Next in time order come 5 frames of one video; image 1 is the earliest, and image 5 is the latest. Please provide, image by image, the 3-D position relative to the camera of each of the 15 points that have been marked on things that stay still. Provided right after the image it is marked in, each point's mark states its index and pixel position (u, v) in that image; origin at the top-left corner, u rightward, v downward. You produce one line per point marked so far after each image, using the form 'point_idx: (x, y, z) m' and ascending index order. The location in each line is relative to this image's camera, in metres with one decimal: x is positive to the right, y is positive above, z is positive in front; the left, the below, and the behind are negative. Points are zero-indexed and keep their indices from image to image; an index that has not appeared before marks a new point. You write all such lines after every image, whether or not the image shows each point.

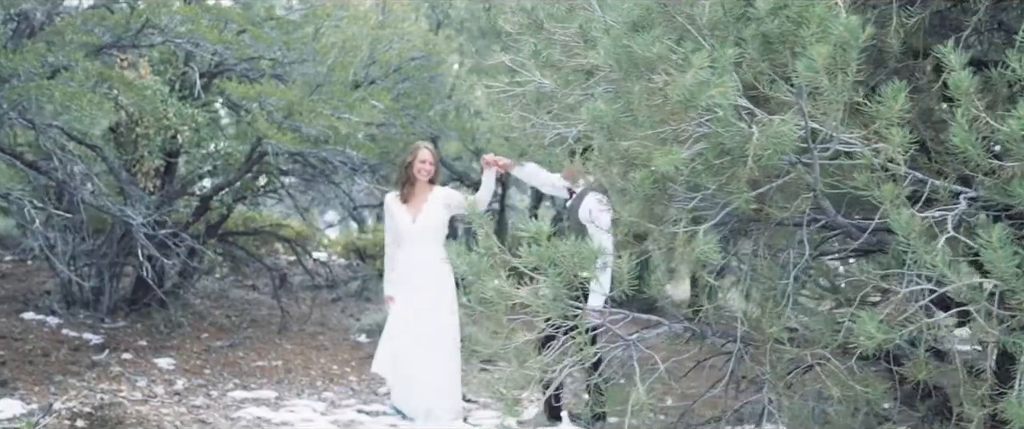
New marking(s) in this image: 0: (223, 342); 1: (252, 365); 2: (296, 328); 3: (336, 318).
0: (-1.9, -0.9, +7.6) m
1: (-1.7, -1.0, +7.2) m
2: (-1.6, -0.8, +8.2) m
3: (-1.4, -0.8, +8.7) m
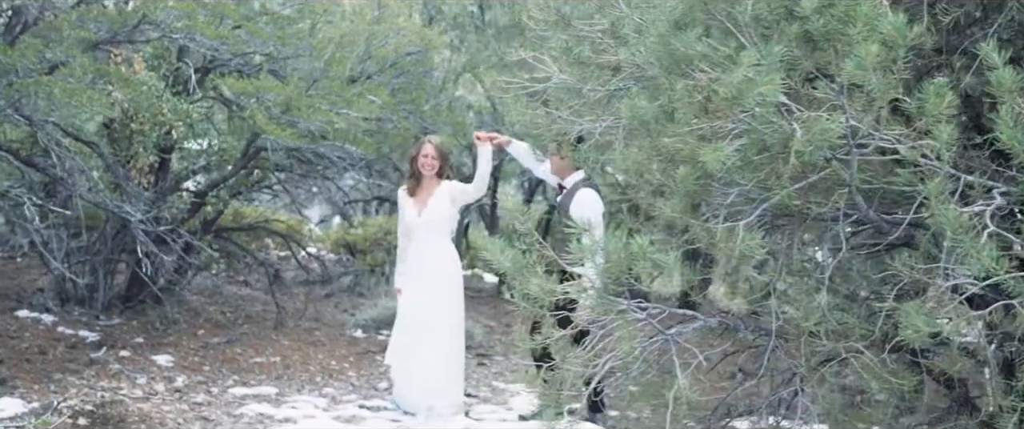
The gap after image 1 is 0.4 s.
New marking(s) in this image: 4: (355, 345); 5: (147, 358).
0: (-2.0, -0.8, +7.6) m
1: (-1.7, -0.9, +7.2) m
2: (-1.6, -0.8, +8.2) m
3: (-1.4, -0.8, +8.7) m
4: (-1.1, -0.9, +7.8) m
5: (-2.2, -0.9, +6.9) m
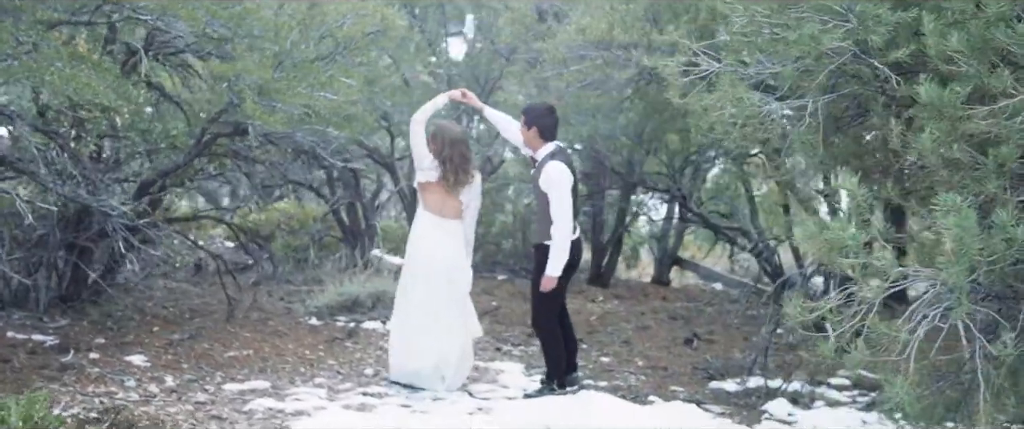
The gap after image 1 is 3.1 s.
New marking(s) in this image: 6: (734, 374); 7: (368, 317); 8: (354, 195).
0: (-2.1, -0.8, +7.3) m
1: (-1.8, -0.9, +7.0) m
2: (-1.9, -0.7, +7.9) m
3: (-1.8, -0.7, +8.4) m
4: (-1.3, -0.8, +7.6) m
5: (-2.3, -0.8, +6.6) m
6: (+1.3, -1.0, +6.7) m
7: (-1.0, -0.7, +7.9) m
8: (-1.4, +0.2, +9.8) m
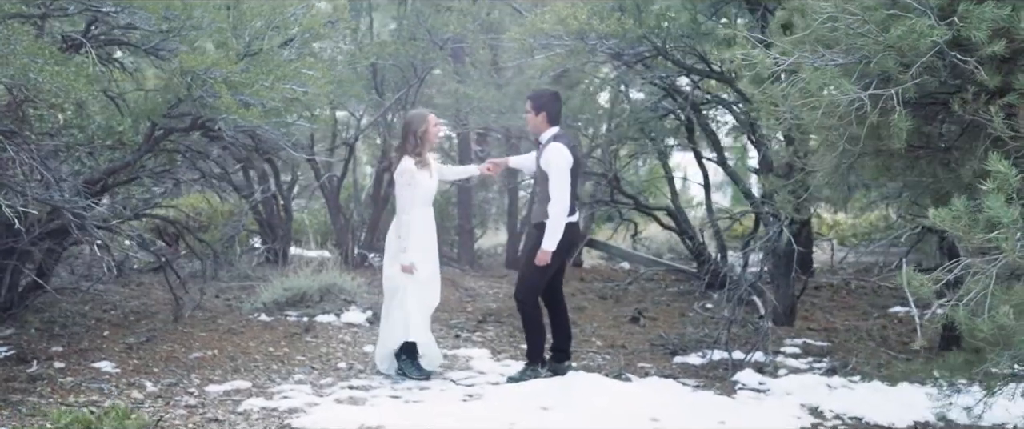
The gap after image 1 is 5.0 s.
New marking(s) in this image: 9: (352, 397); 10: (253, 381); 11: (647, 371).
0: (-2.3, -0.8, +7.0) m
1: (-1.9, -0.9, +6.8) m
2: (-2.2, -0.7, +7.7) m
3: (-2.2, -0.6, +8.2) m
4: (-1.6, -0.8, +7.5) m
5: (-2.4, -0.8, +6.3) m
6: (+1.2, -0.8, +7.0) m
7: (-1.3, -0.7, +7.9) m
8: (-2.0, +0.2, +9.6) m
9: (-0.9, -1.0, +6.2) m
10: (-1.5, -0.9, +6.4) m
11: (+0.8, -0.9, +6.9) m
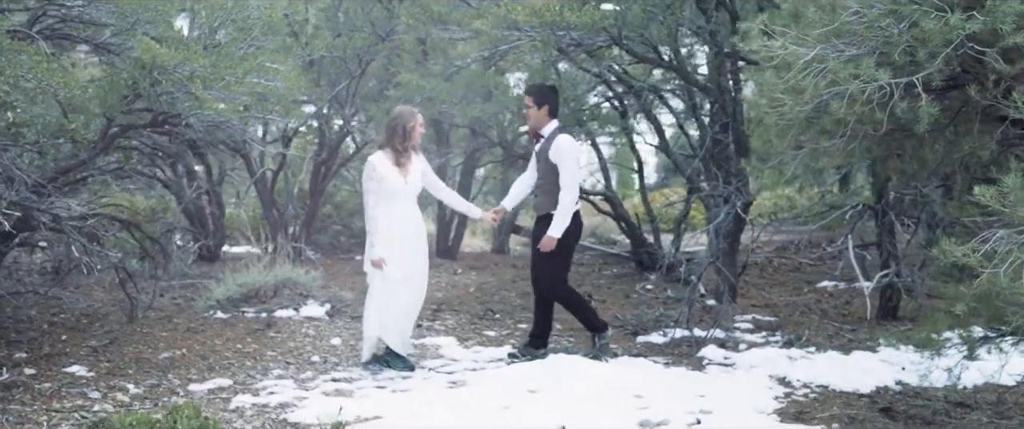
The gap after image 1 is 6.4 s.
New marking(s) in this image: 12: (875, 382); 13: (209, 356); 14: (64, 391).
0: (-2.5, -0.8, +6.8) m
1: (-2.1, -0.8, +6.7) m
2: (-2.5, -0.7, +7.6) m
3: (-2.5, -0.6, +8.1) m
4: (-1.8, -0.7, +7.4) m
5: (-2.5, -0.9, +6.2) m
6: (+1.0, -0.7, +7.3) m
7: (-1.6, -0.6, +7.8) m
8: (-2.5, +0.3, +9.4) m
9: (-1.0, -1.0, +6.2) m
10: (-1.6, -0.9, +6.3) m
11: (+0.7, -0.9, +7.1) m
12: (+2.1, -1.0, +6.5) m
13: (-1.8, -0.8, +6.7) m
14: (-2.3, -0.9, +5.8) m
